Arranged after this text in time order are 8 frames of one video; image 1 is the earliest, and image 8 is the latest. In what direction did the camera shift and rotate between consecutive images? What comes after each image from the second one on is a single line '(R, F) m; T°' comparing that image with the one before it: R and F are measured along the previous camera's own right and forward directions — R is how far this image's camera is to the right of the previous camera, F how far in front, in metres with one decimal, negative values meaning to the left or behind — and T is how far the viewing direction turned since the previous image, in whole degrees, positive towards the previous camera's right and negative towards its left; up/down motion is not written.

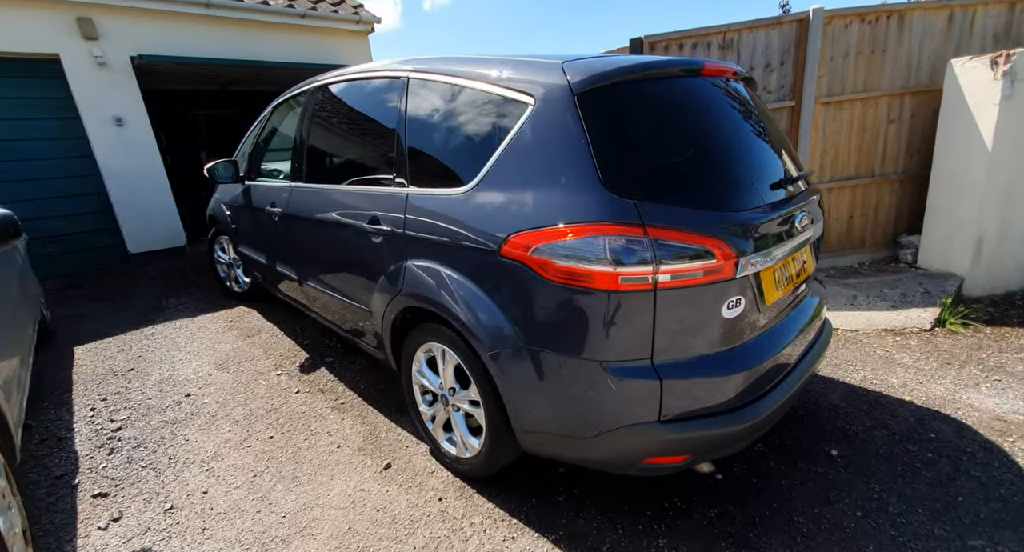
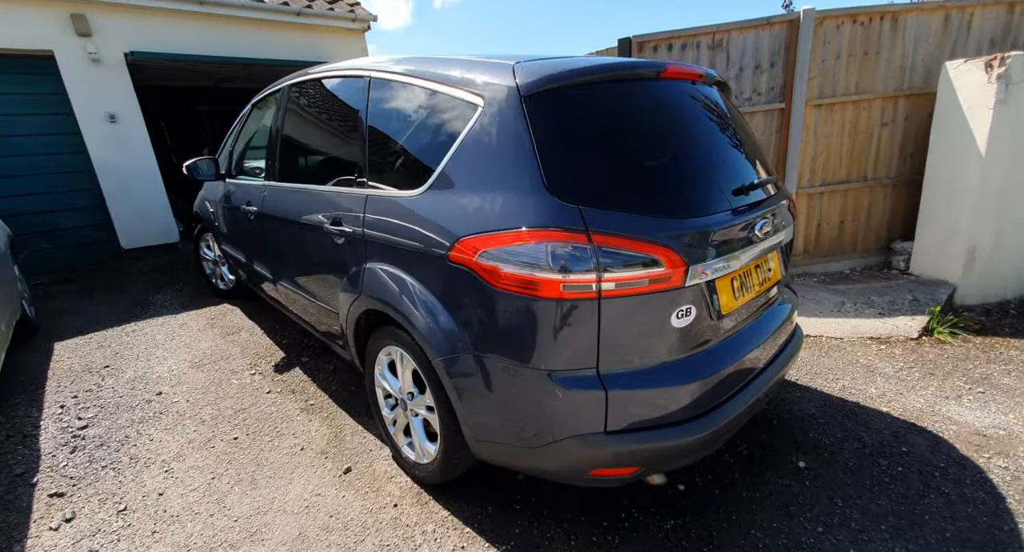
(+0.2, 0.0) m; -1°
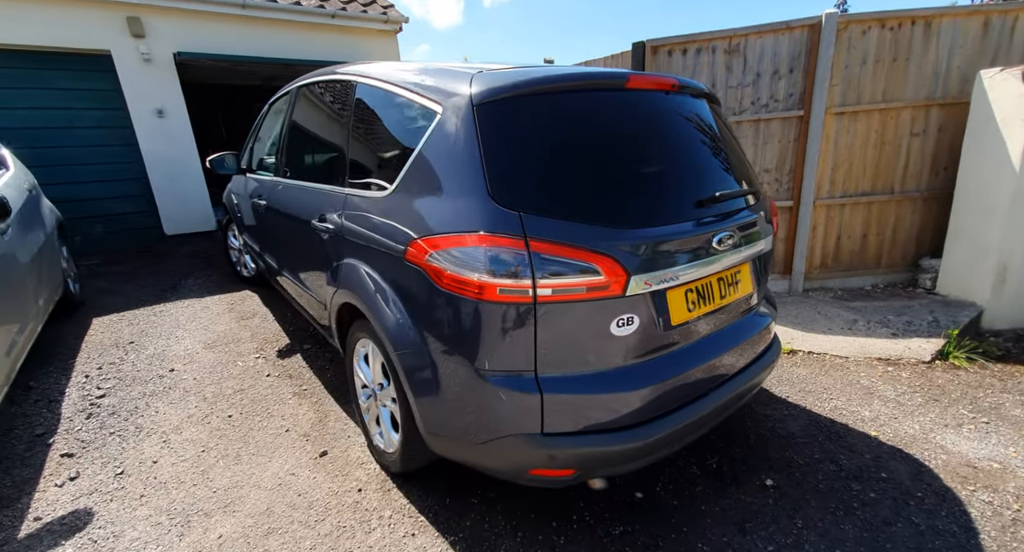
(+0.3, -0.1) m; -5°
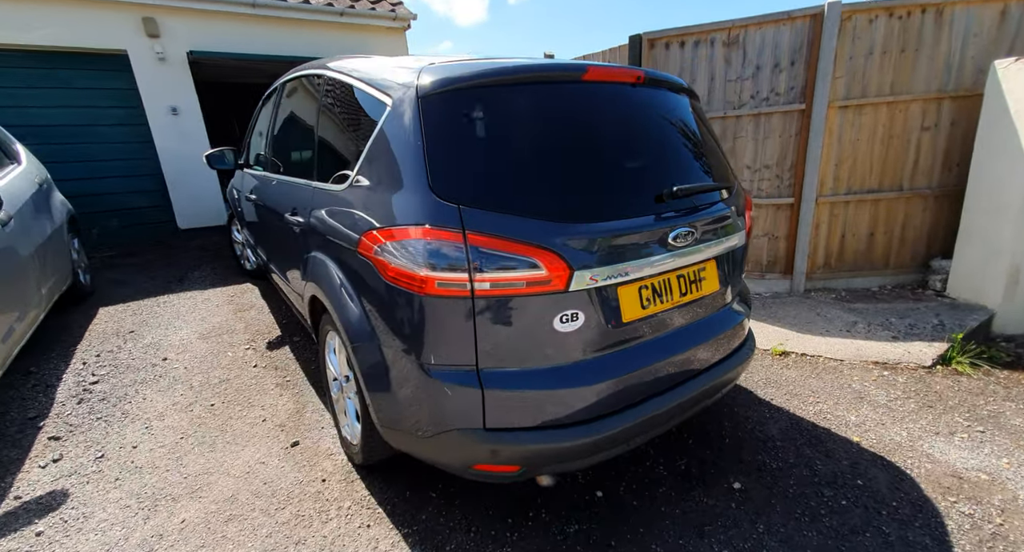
(+0.3, 0.0) m; -3°
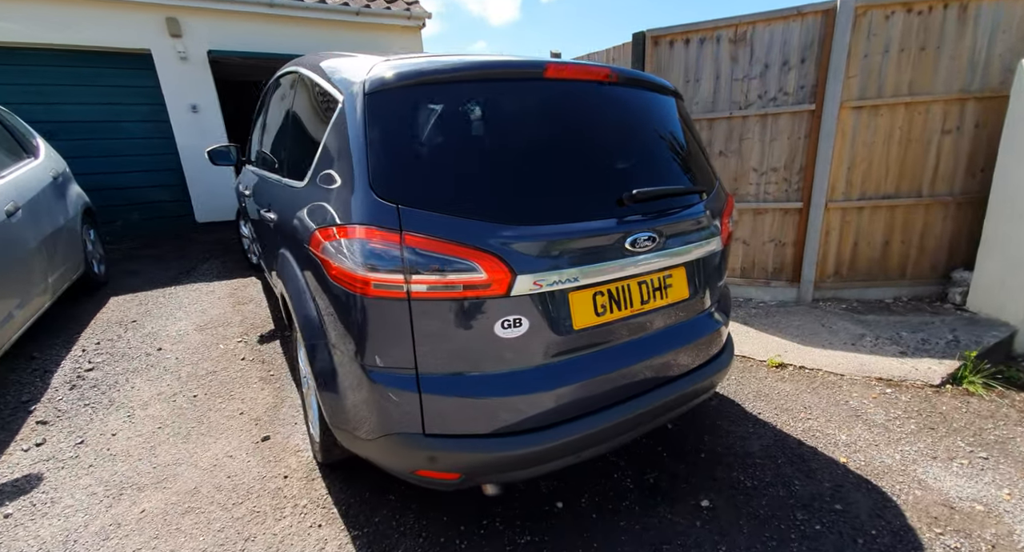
(+0.3, +0.1) m; -3°
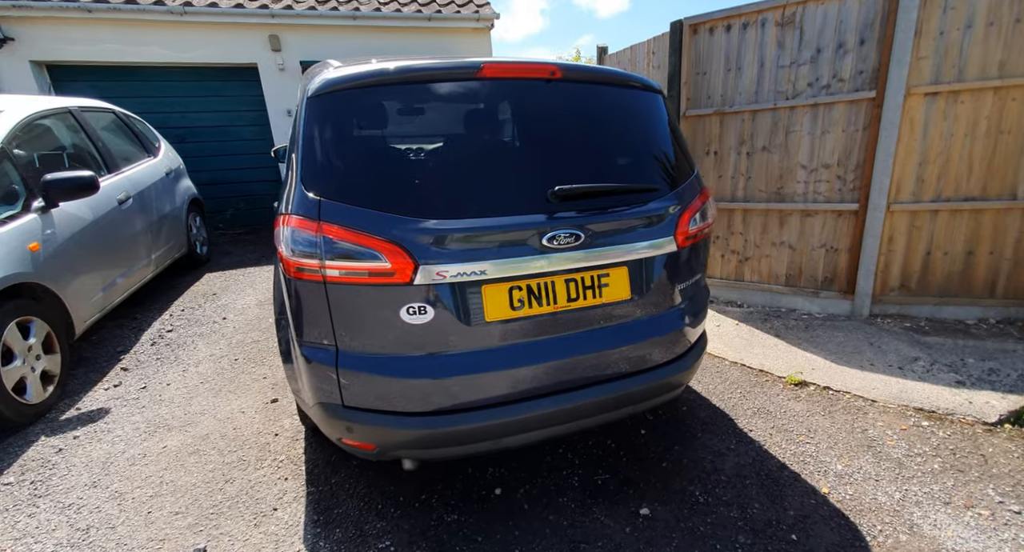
(+0.7, 0.0) m; -13°
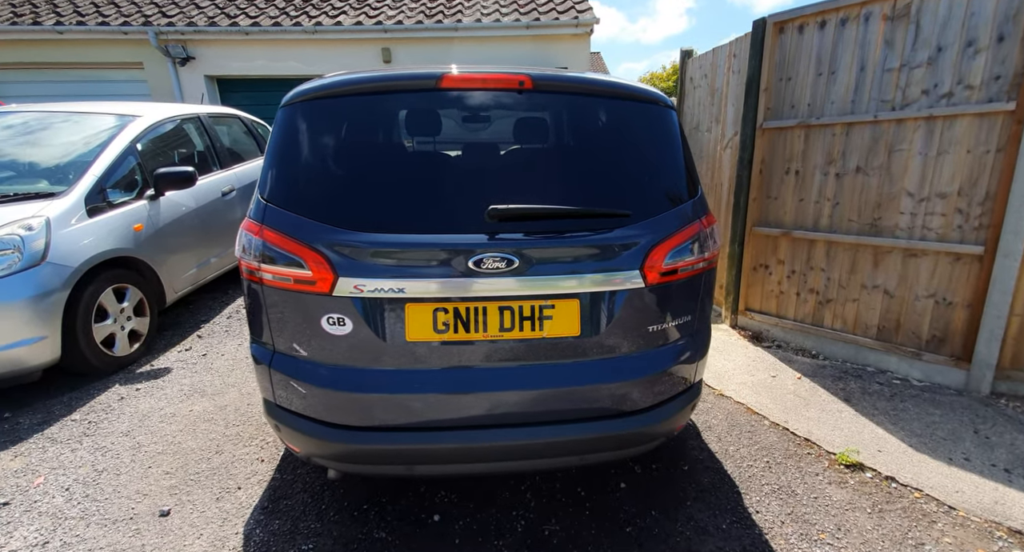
(+0.7, +0.2) m; -16°
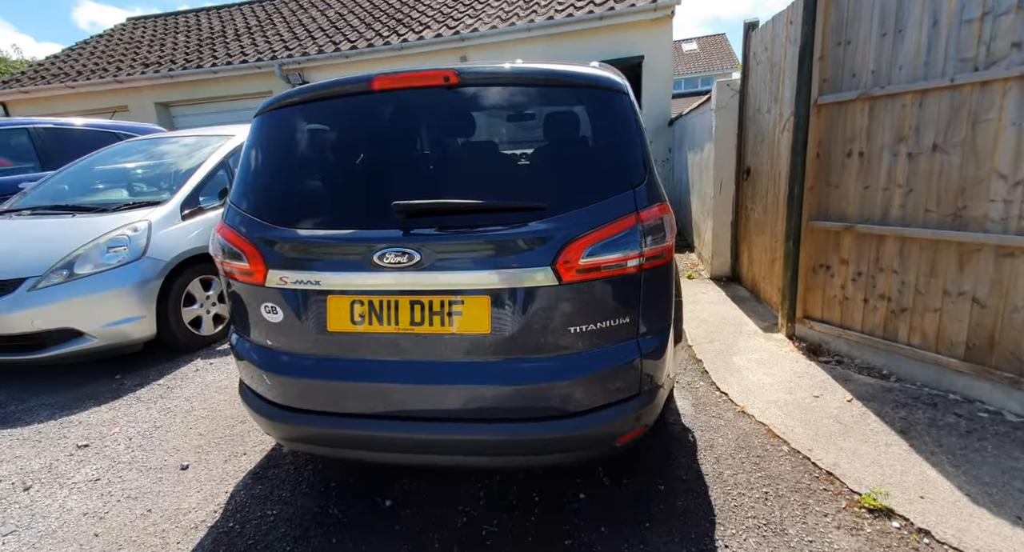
(+0.8, +0.2) m; -15°
